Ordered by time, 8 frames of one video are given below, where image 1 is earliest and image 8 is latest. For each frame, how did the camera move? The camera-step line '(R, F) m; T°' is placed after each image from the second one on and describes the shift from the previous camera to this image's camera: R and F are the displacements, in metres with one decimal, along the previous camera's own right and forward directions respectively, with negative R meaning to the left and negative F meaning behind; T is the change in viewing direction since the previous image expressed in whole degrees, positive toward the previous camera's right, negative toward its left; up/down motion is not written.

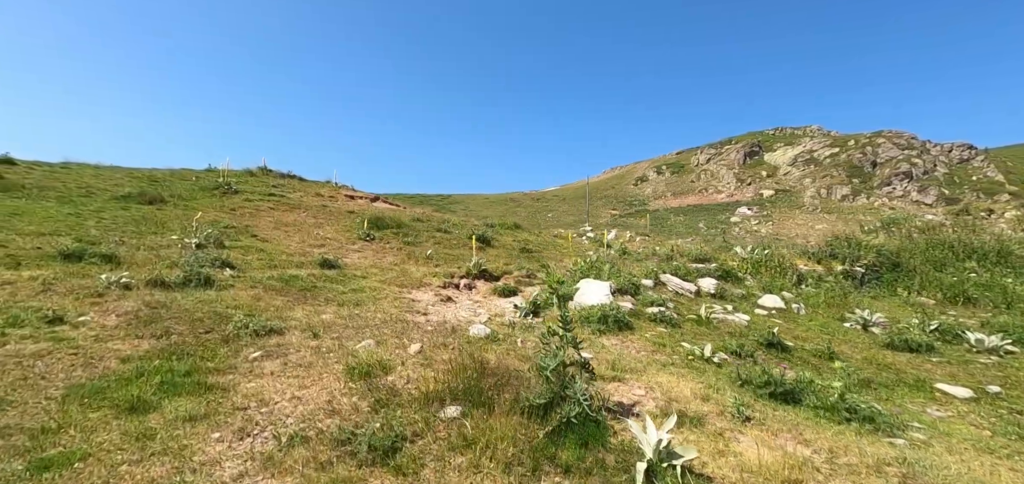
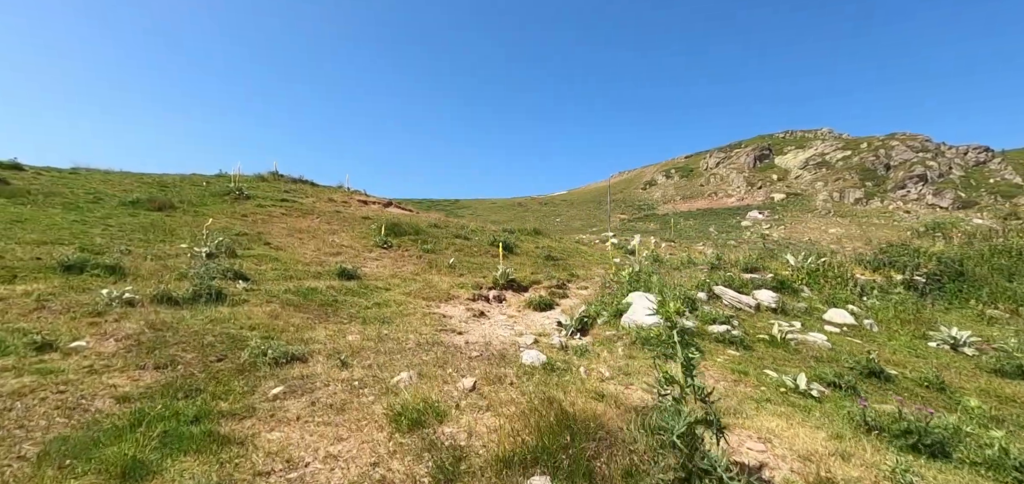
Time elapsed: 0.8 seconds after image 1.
(-0.6, +0.8) m; -1°
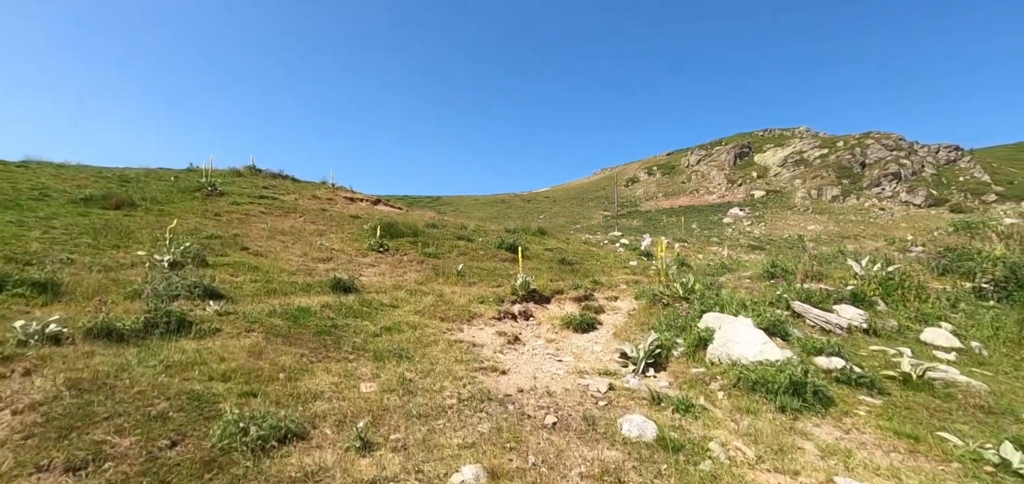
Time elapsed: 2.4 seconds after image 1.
(-0.9, +1.5) m; +2°
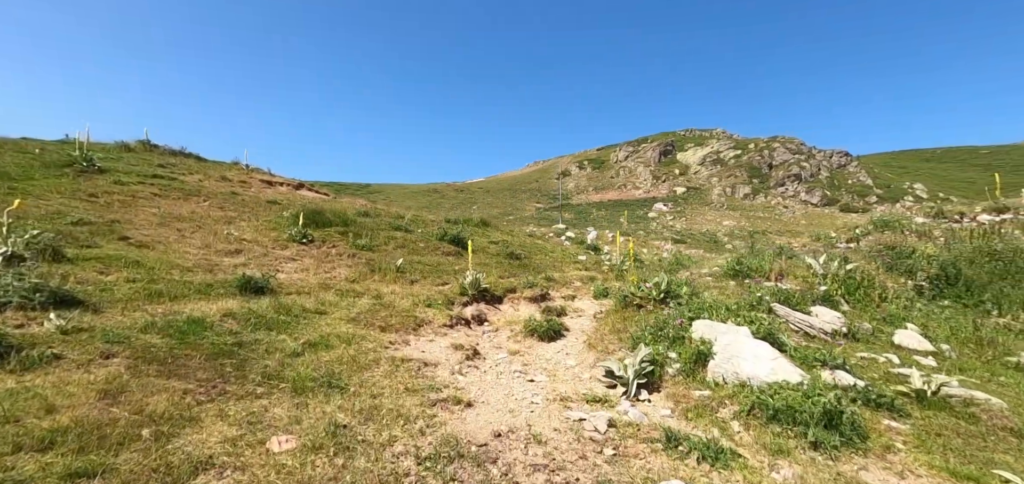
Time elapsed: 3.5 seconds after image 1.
(-0.3, +1.1) m; +9°
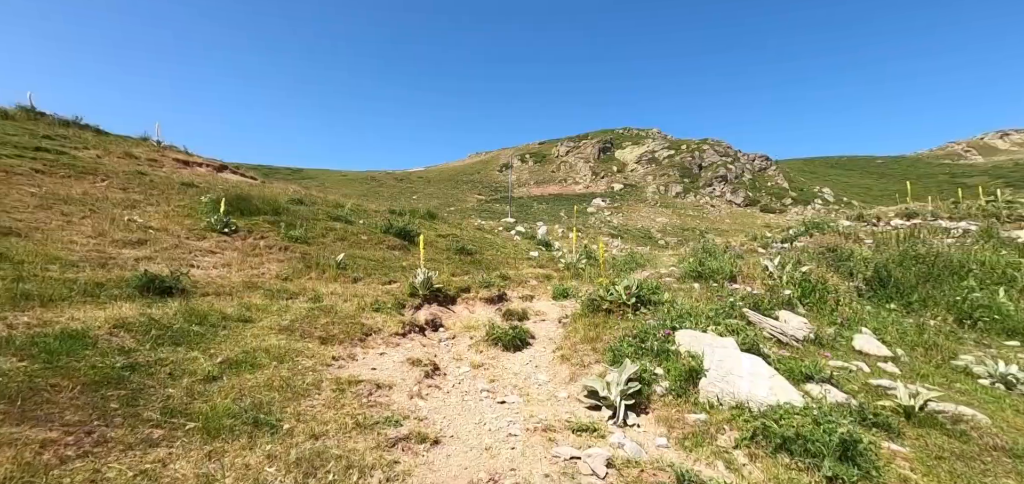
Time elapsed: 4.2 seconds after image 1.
(-0.3, +0.7) m; +8°
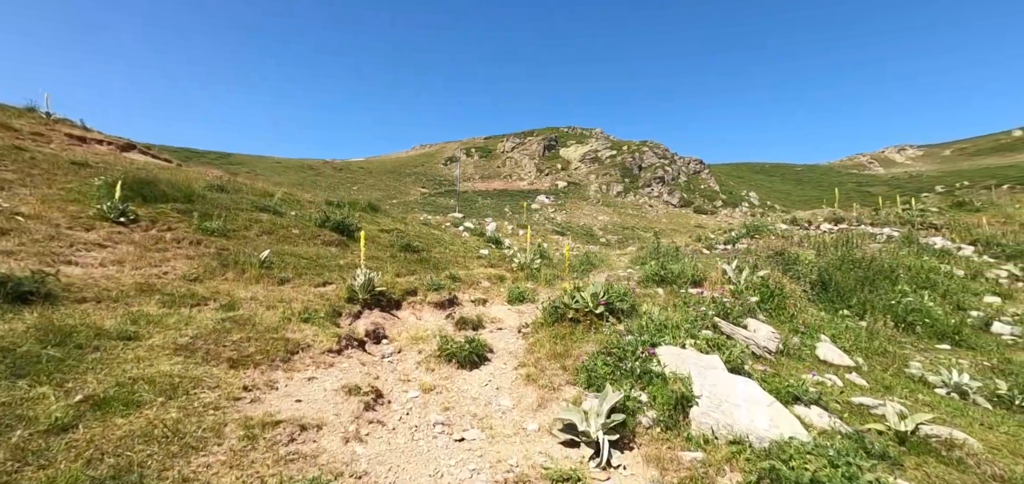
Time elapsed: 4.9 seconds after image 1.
(-0.2, +0.8) m; +7°
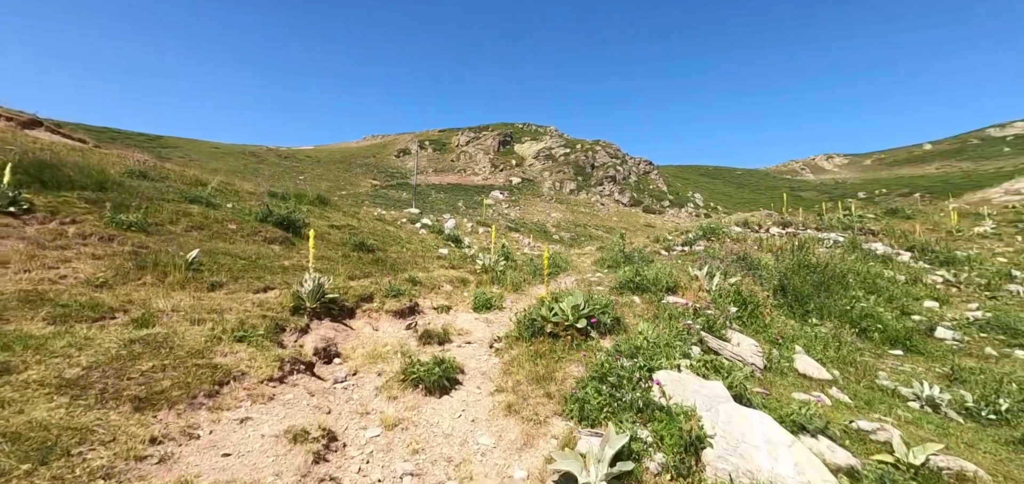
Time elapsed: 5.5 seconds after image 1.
(-0.3, +0.6) m; +6°
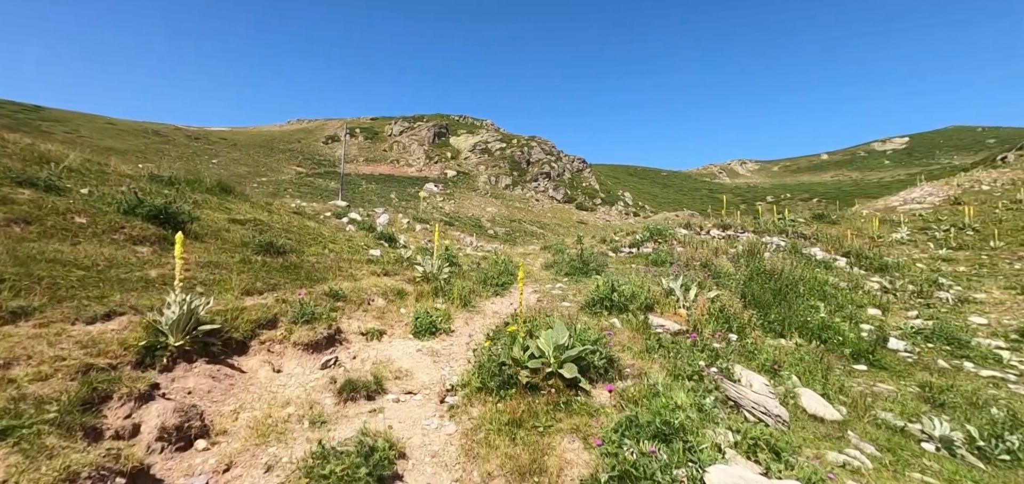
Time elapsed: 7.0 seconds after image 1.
(-0.3, +1.6) m; +9°
